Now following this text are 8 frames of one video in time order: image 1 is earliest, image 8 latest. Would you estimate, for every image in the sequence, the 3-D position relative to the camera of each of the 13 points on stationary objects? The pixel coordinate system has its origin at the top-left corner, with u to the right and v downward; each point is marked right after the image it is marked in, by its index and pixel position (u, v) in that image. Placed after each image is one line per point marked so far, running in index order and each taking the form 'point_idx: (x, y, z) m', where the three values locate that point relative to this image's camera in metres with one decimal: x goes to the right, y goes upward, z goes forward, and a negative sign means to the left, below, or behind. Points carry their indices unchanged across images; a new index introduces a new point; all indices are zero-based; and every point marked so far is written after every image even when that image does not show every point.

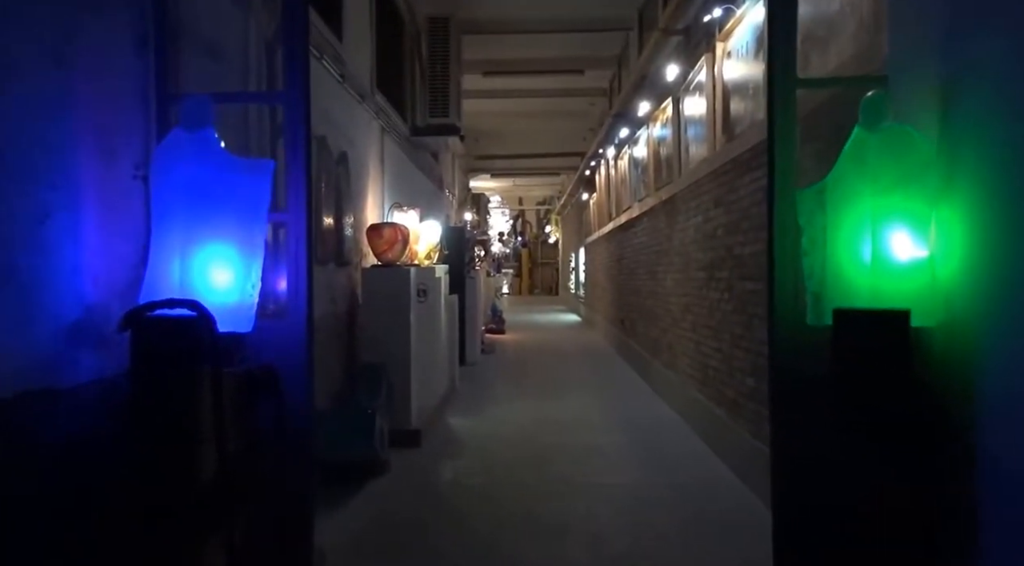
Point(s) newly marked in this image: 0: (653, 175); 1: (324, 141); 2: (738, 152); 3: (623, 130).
0: (+1.3, +1.0, +7.2) m
1: (-1.0, +0.8, +4.3) m
2: (+1.2, +0.7, +4.2) m
3: (+1.2, +1.7, +8.5) m
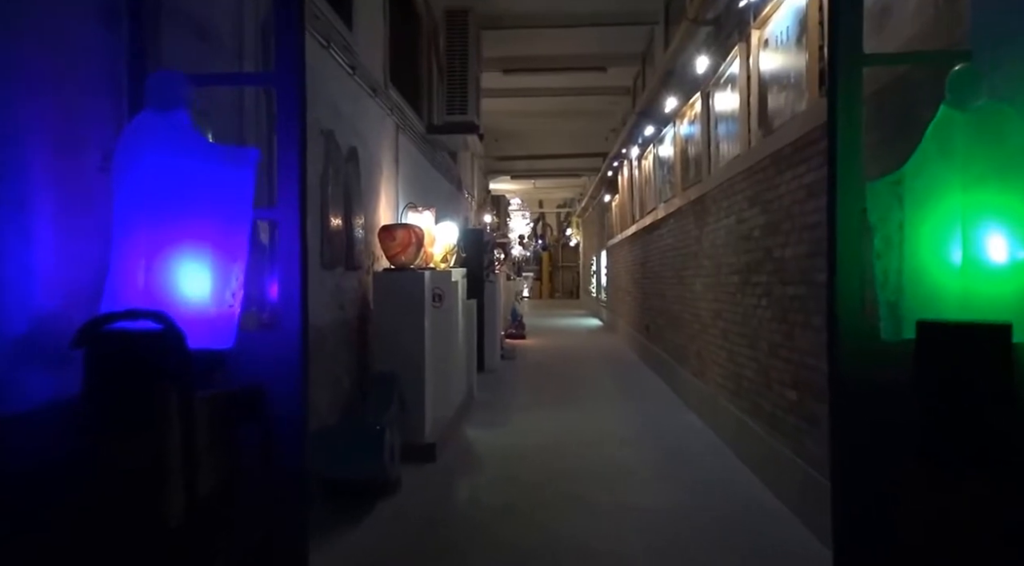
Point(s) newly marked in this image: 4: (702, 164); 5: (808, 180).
0: (+1.5, +0.9, +6.8) m
1: (-0.9, +0.8, +4.1) m
2: (+1.3, +0.7, +3.9) m
3: (+1.4, +1.6, +8.2) m
4: (+1.5, +0.9, +6.0) m
5: (+1.3, +0.5, +3.5) m
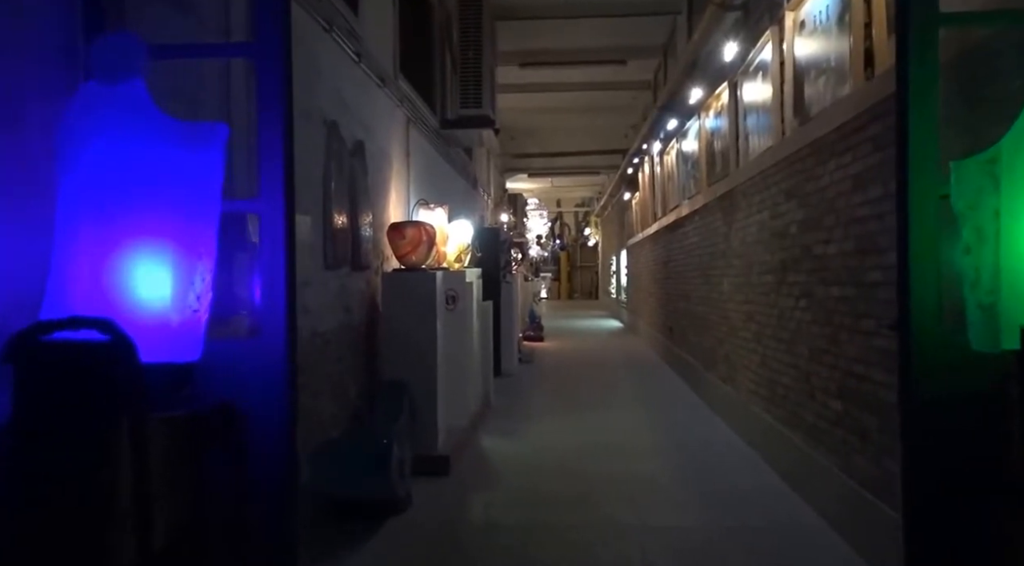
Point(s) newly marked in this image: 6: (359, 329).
0: (+1.6, +0.9, +6.5) m
1: (-0.9, +0.8, +3.8) m
2: (+1.4, +0.7, +3.6) m
3: (+1.6, +1.6, +7.9) m
4: (+1.6, +0.9, +5.7) m
5: (+1.4, +0.5, +3.1) m
6: (-0.8, -0.3, +4.3) m
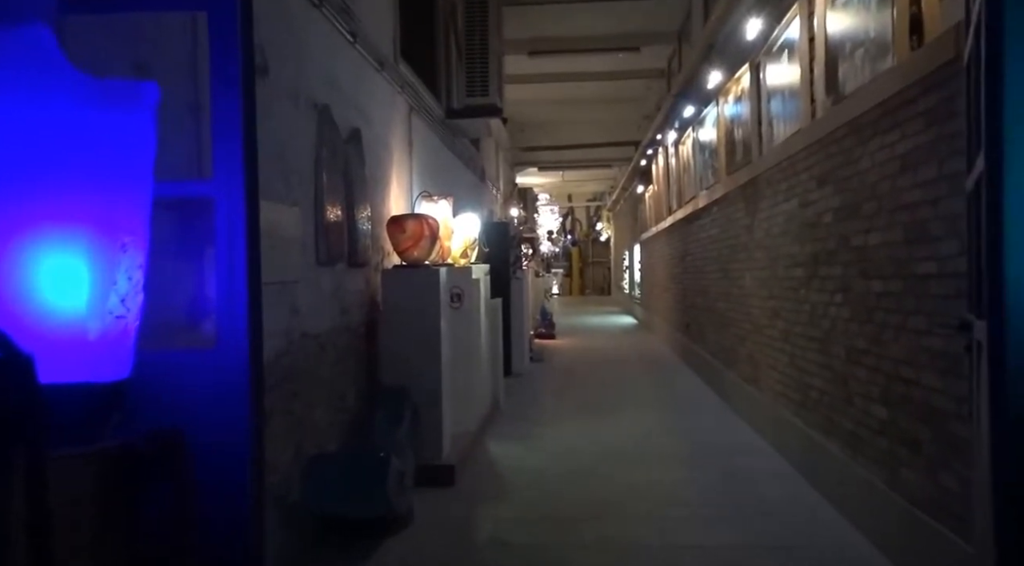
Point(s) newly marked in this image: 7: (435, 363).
0: (+1.7, +1.0, +6.2) m
1: (-0.8, +0.8, +3.5) m
2: (+1.4, +0.7, +3.2) m
3: (+1.7, +1.7, +7.5) m
4: (+1.6, +0.9, +5.3) m
5: (+1.4, +0.5, +2.8) m
6: (-0.8, -0.2, +4.0) m
7: (-0.4, -0.4, +4.1) m
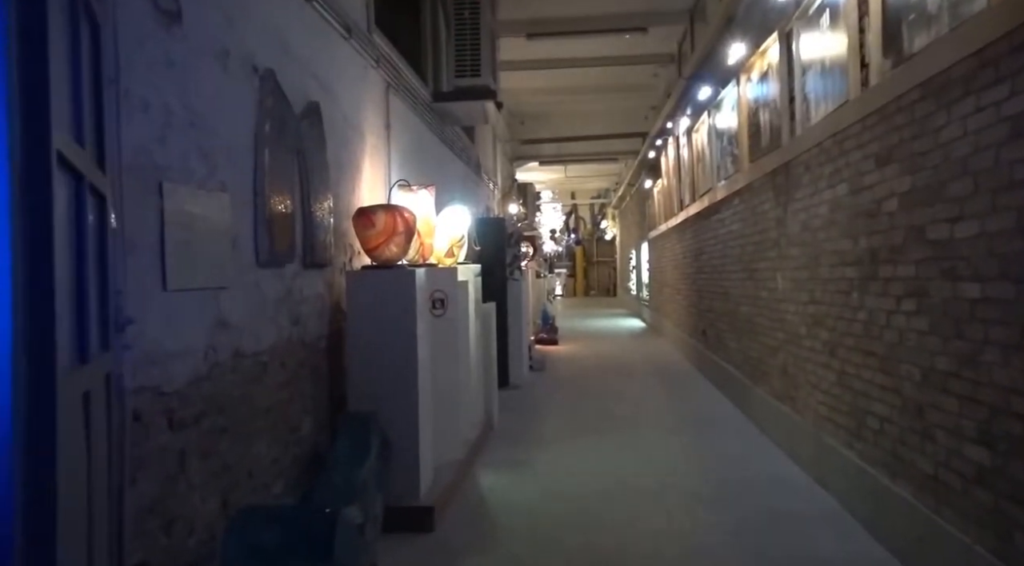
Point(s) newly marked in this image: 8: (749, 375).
0: (+1.6, +1.0, +5.5) m
1: (-0.9, +0.7, +2.8) m
2: (+1.4, +0.7, +2.5) m
3: (+1.6, +1.7, +6.8) m
4: (+1.6, +0.9, +4.6) m
5: (+1.3, +0.5, +2.1) m
6: (-0.8, -0.3, +3.3) m
7: (-0.4, -0.4, +3.4) m
8: (+1.6, -0.6, +5.4) m
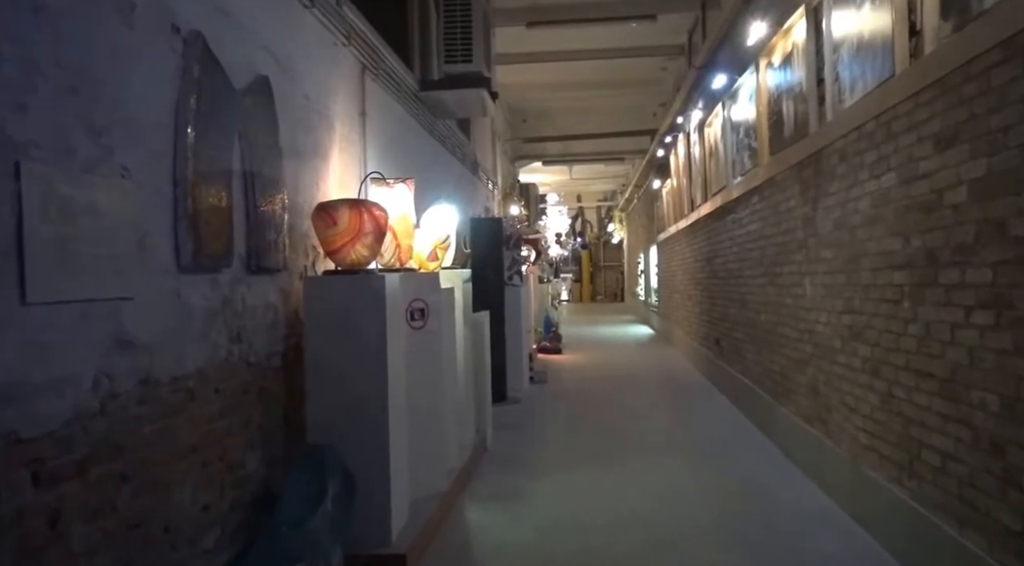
0: (+1.6, +0.9, +4.9) m
1: (-0.9, +0.7, +2.3) m
2: (+1.3, +0.7, +2.0) m
3: (+1.6, +1.6, +6.3) m
4: (+1.6, +0.9, +4.1) m
5: (+1.3, +0.5, +1.6) m
6: (-0.9, -0.3, +2.8) m
7: (-0.5, -0.5, +2.9) m
8: (+1.6, -0.7, +4.8) m
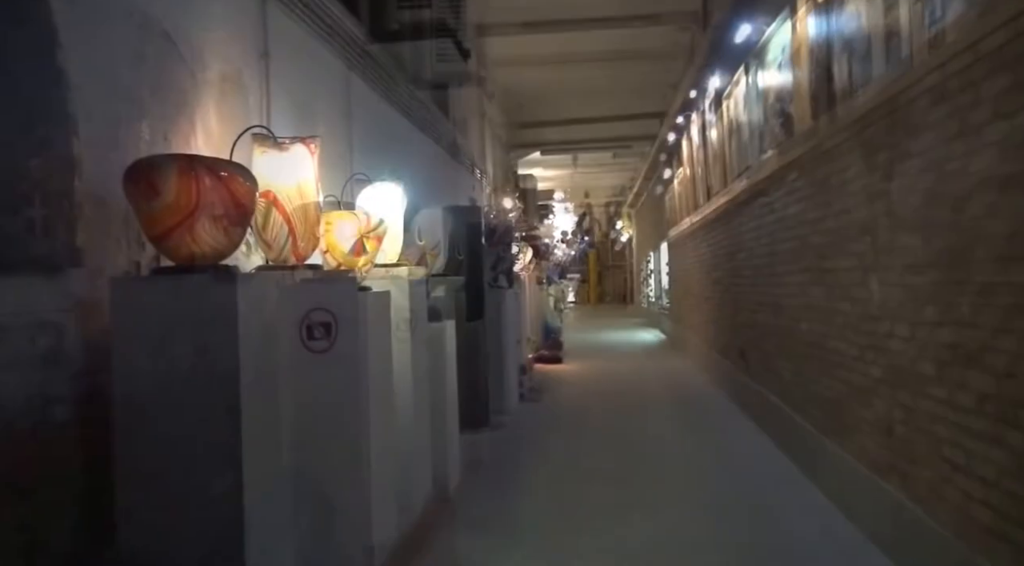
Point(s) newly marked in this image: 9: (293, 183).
0: (+1.5, +0.9, +3.9) m
1: (-1.1, +0.7, +1.3) m
2: (+1.1, +0.7, +1.0) m
3: (+1.5, +1.6, +5.3) m
4: (+1.4, +0.9, +3.1) m
5: (+1.1, +0.5, +0.5) m
6: (-1.0, -0.3, +1.8) m
7: (-0.6, -0.5, +1.9) m
8: (+1.5, -0.7, +3.8) m
9: (-0.7, +0.3, +2.4) m
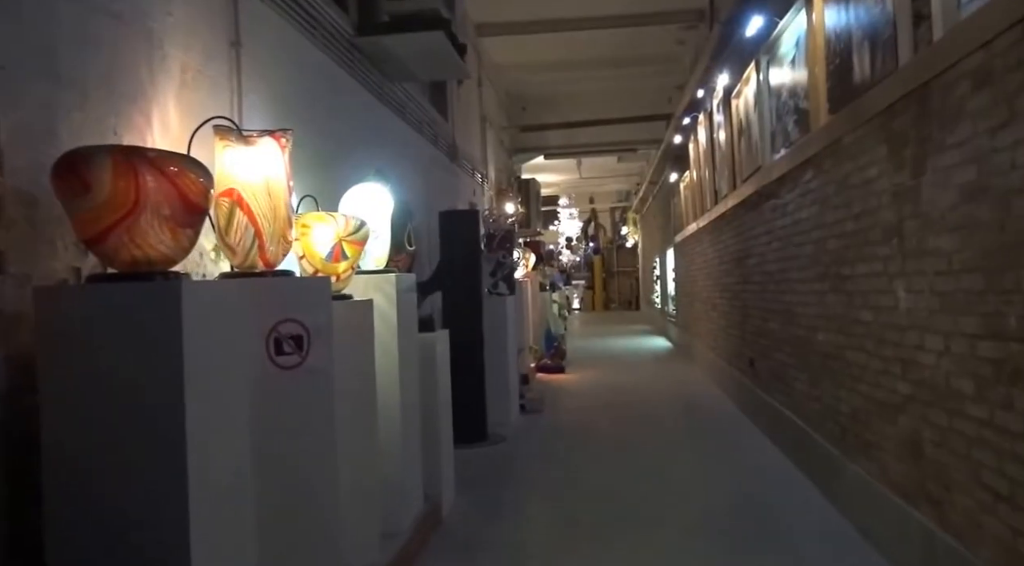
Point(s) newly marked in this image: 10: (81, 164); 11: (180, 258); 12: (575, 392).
0: (+1.5, +0.9, +3.6) m
1: (-1.1, +0.7, +1.1) m
2: (+1.1, +0.7, +0.7) m
3: (+1.5, +1.6, +5.0) m
4: (+1.4, +0.9, +2.8) m
5: (+1.1, +0.4, +0.3) m
6: (-1.1, -0.3, +1.5) m
7: (-0.7, -0.5, +1.6) m
8: (+1.5, -0.7, +3.5) m
9: (-0.7, +0.3, +2.2) m
10: (-0.9, +0.3, +1.8) m
11: (-0.8, 0.0, +1.8) m
12: (+0.6, -1.0, +7.2) m
